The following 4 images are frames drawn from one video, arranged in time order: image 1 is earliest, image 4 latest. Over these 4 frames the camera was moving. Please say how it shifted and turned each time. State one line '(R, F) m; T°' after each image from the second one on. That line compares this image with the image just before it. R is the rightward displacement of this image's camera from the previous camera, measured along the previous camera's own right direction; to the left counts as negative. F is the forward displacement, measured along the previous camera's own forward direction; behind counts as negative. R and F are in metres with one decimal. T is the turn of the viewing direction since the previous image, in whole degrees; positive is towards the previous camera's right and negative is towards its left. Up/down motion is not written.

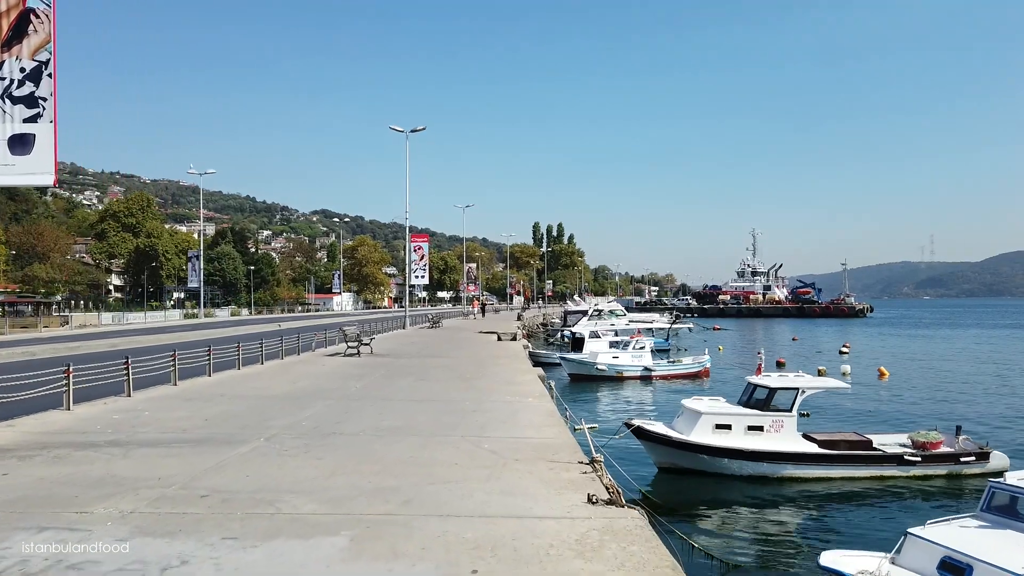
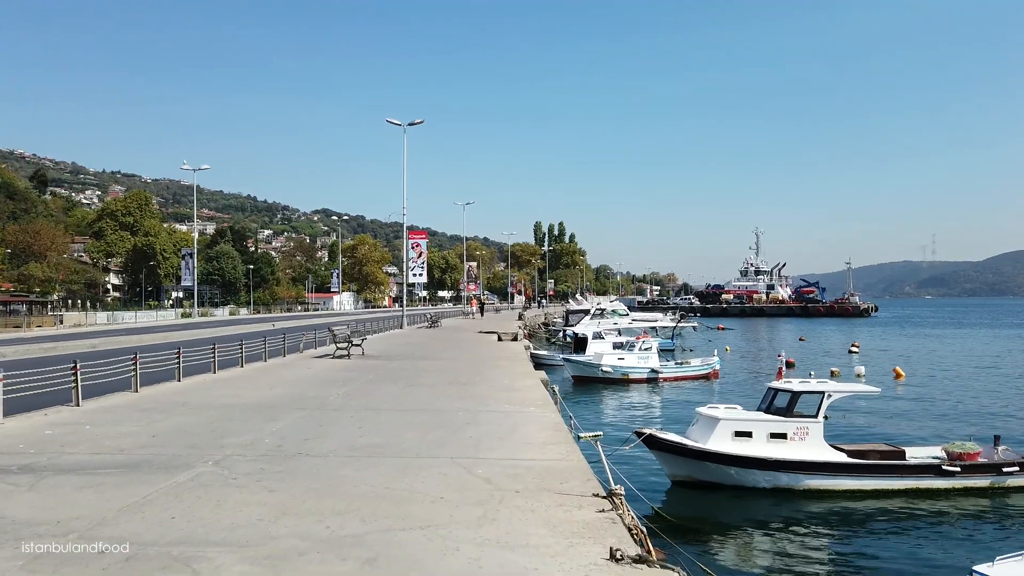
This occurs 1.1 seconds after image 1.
(0.0, +1.7) m; 0°
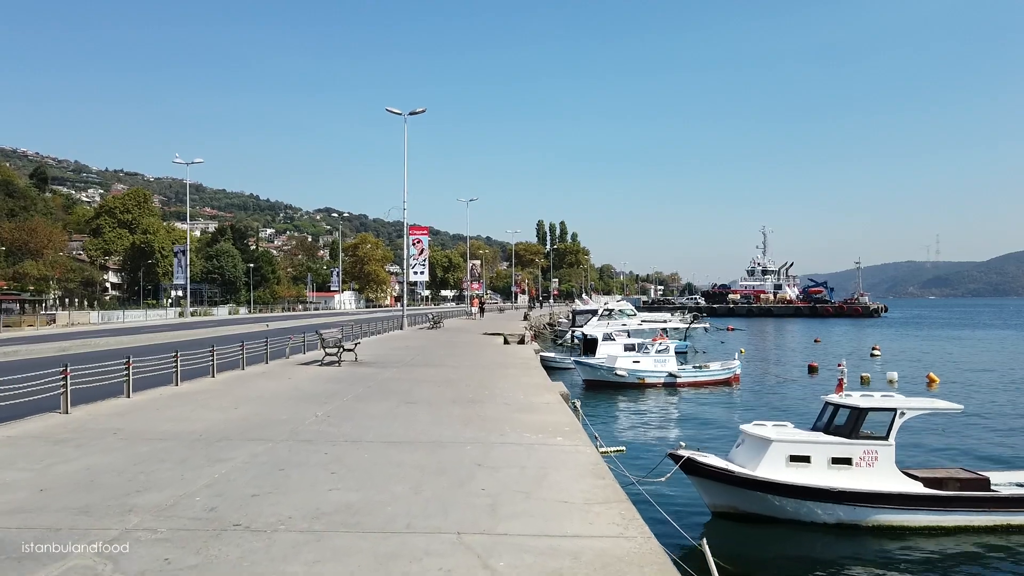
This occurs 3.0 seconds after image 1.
(-0.3, +2.8) m; 0°
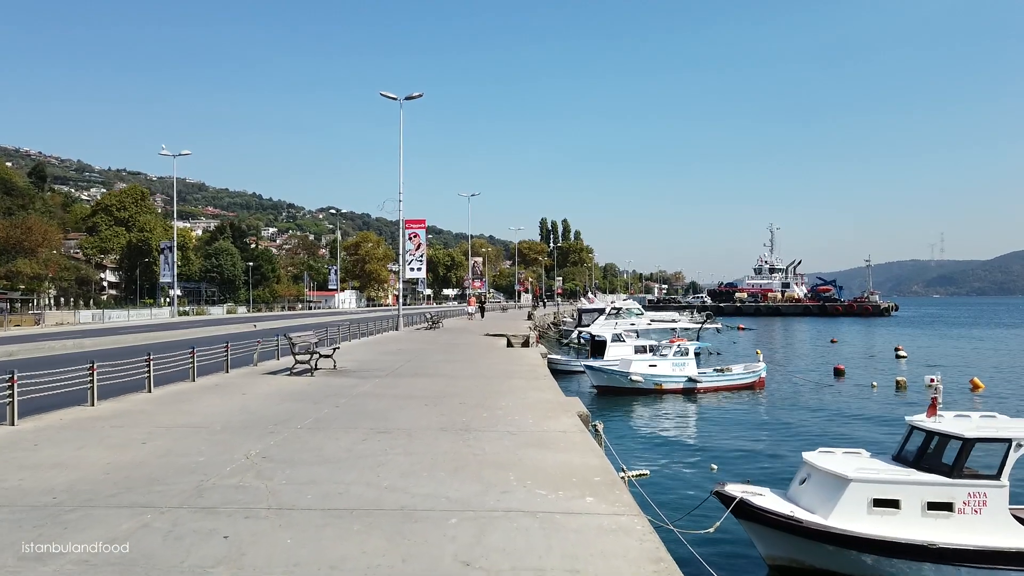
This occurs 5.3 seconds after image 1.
(0.0, +3.4) m; 0°
